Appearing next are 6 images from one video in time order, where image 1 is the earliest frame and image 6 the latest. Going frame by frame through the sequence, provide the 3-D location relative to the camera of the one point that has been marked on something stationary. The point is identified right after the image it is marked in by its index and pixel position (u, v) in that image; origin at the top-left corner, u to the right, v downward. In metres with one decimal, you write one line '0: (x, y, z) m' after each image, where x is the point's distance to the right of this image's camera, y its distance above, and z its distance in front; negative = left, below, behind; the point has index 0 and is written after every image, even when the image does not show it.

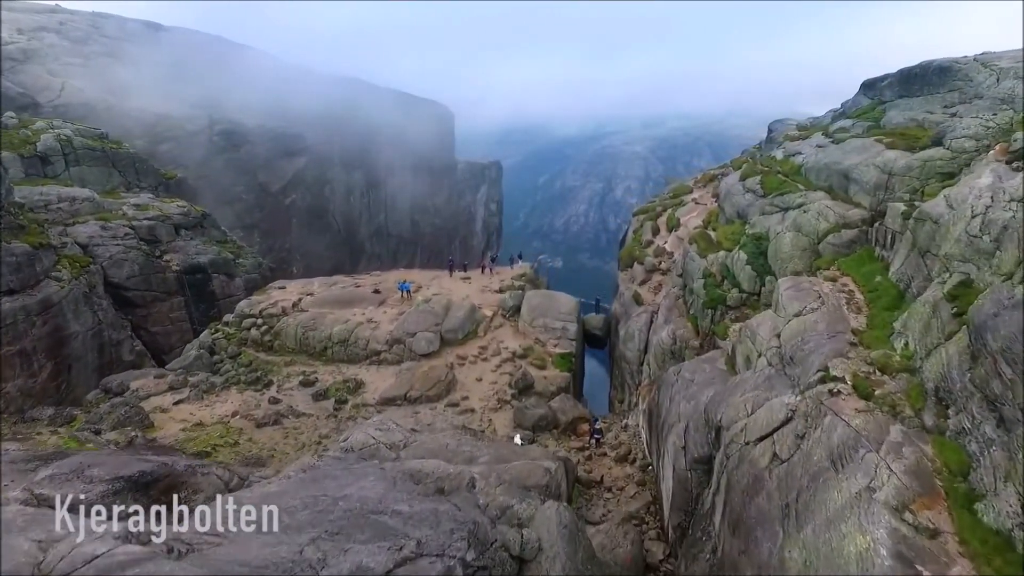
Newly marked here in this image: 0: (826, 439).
0: (+5.6, -2.7, +11.3) m
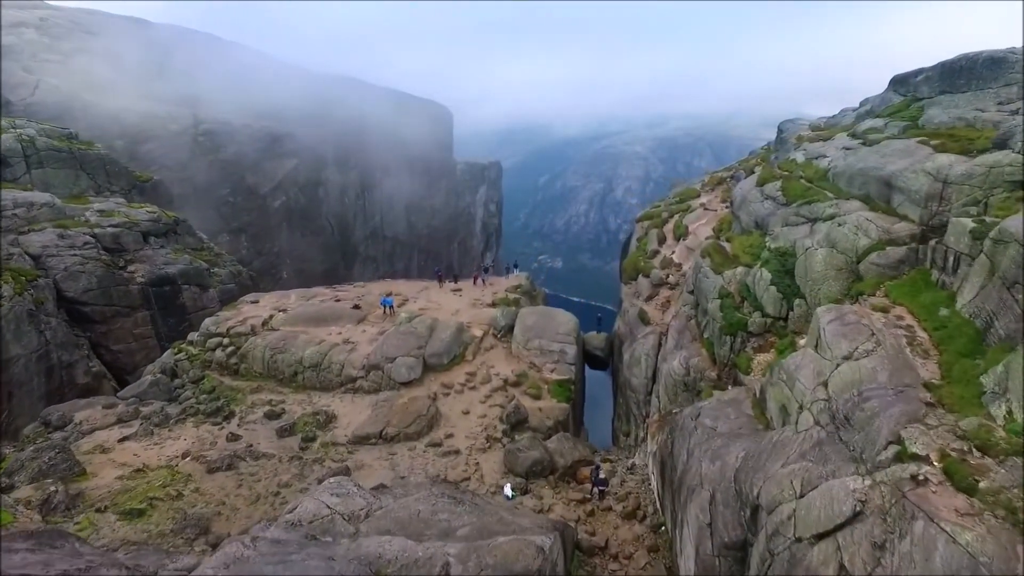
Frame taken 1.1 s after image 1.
0: (+5.2, -3.5, +8.2) m
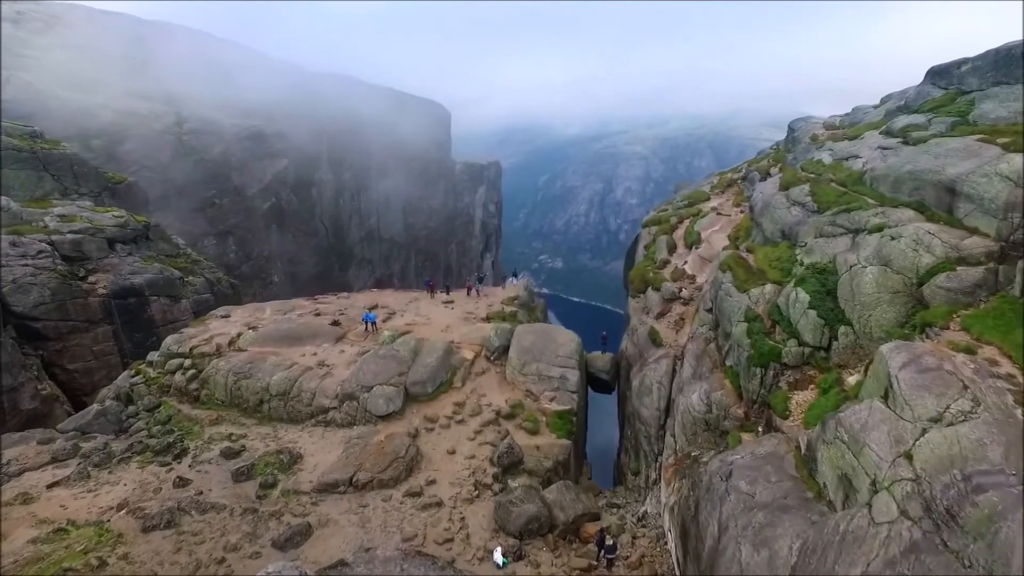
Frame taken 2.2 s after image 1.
0: (+5.0, -4.1, +5.0) m
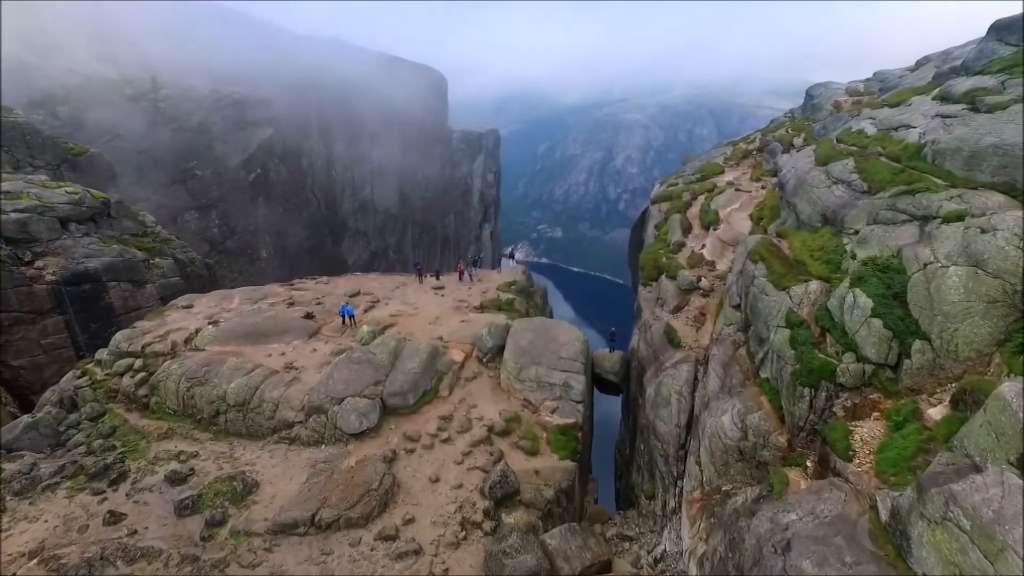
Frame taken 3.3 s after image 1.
0: (+4.9, -4.8, +1.8) m
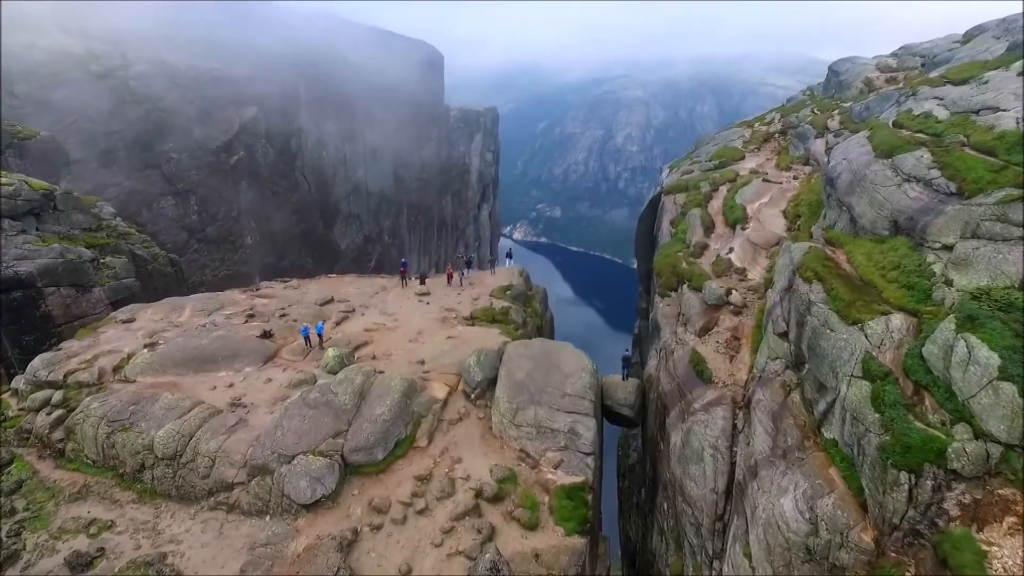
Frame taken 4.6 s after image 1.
0: (+4.7, -6.1, -2.1) m
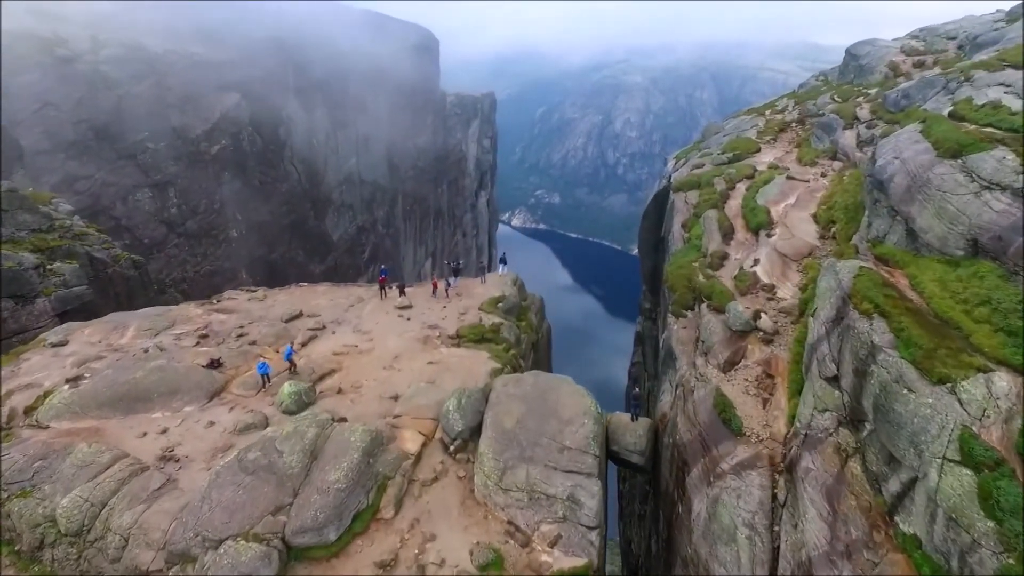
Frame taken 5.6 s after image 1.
0: (+4.5, -7.2, -5.2) m
